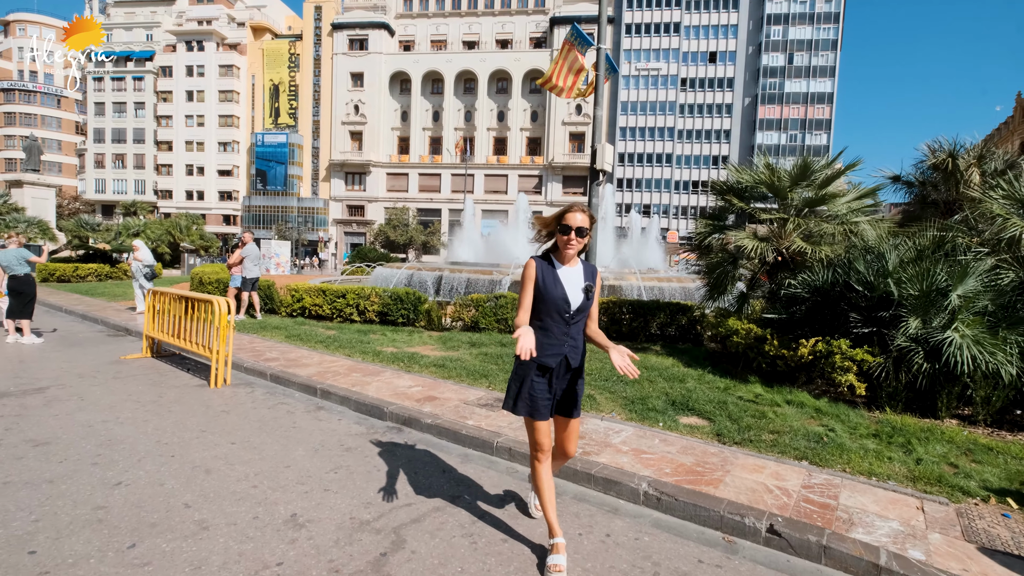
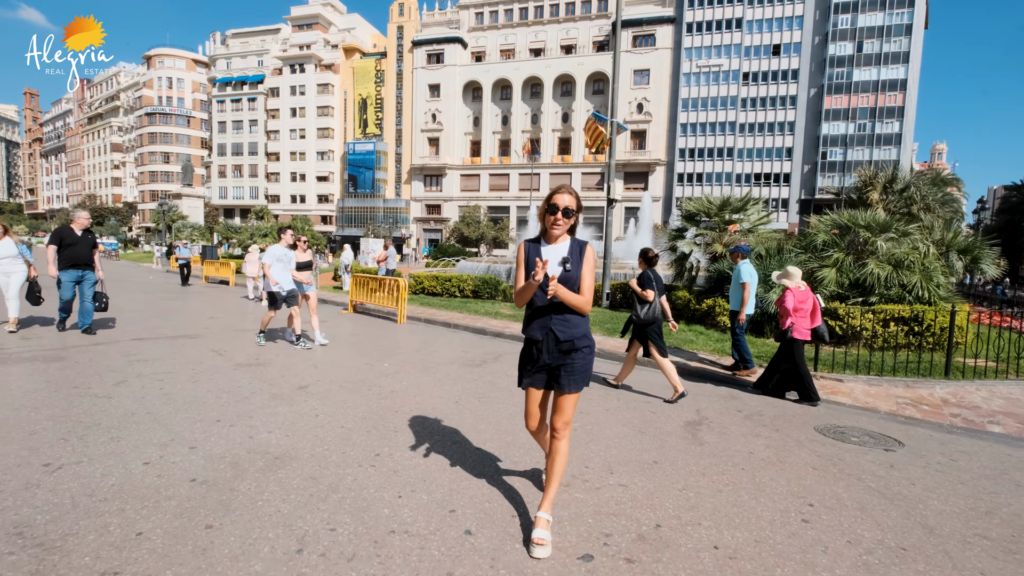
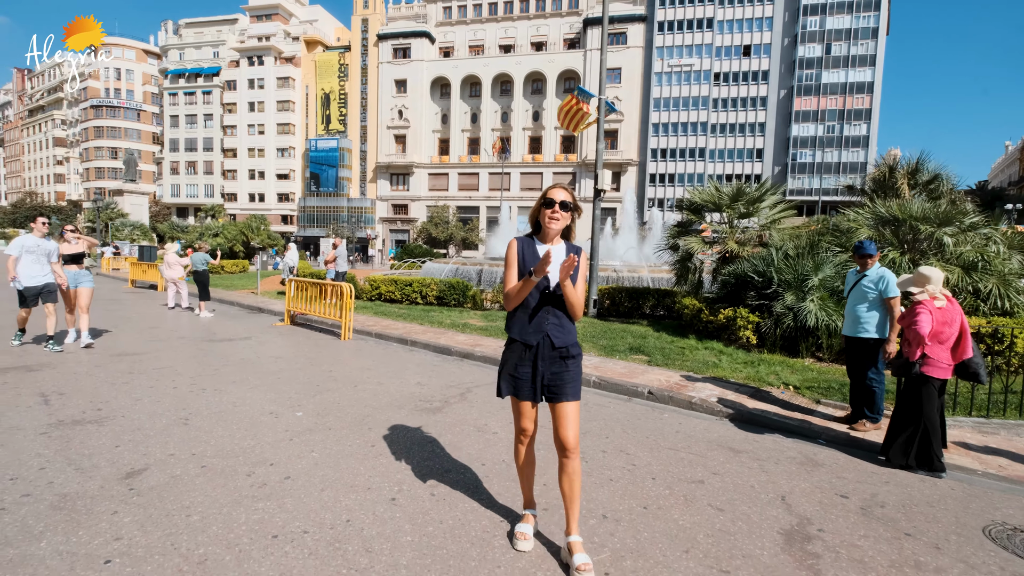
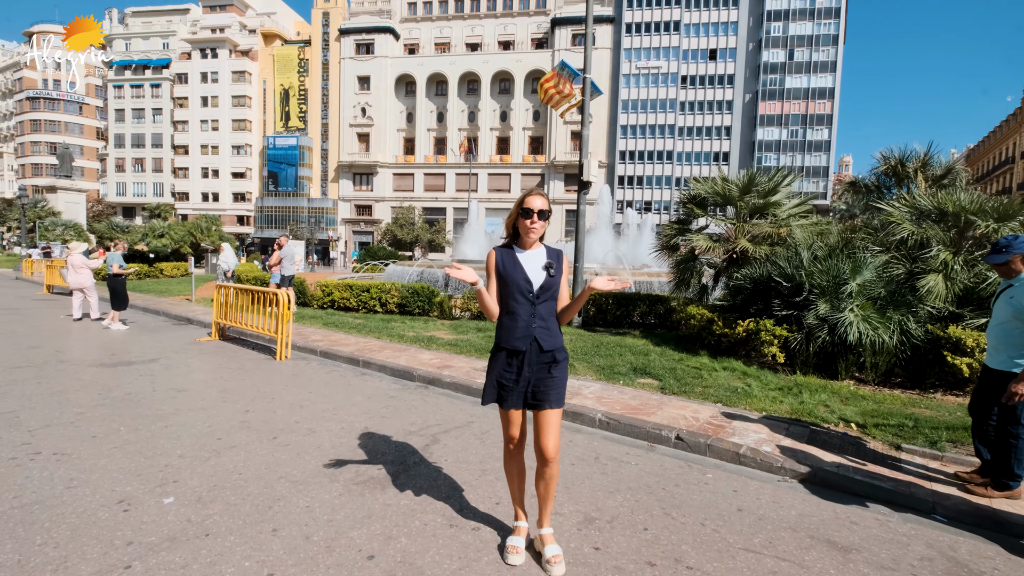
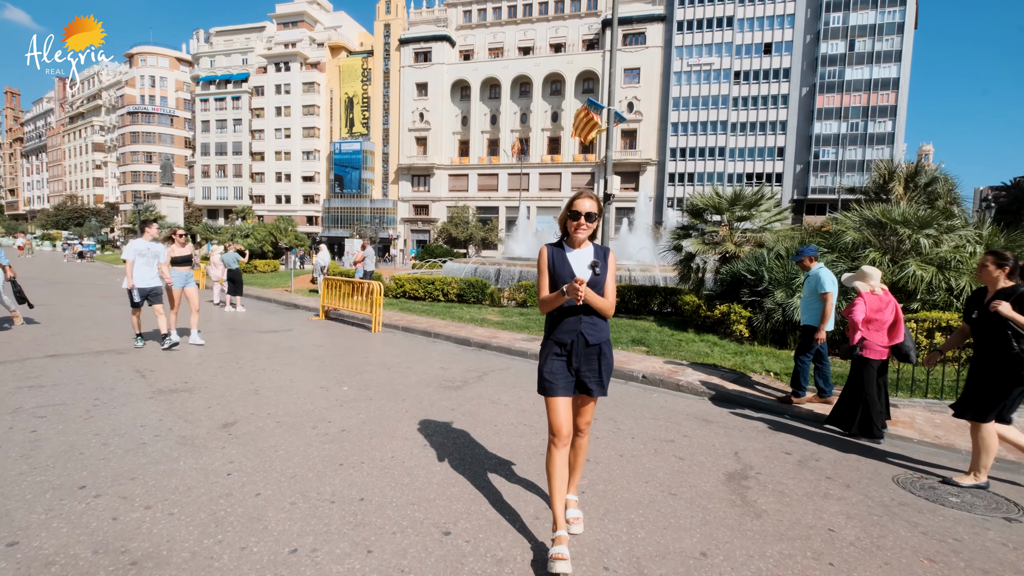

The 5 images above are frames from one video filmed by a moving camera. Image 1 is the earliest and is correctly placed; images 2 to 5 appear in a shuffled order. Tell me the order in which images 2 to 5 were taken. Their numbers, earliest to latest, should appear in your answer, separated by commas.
4, 3, 5, 2
